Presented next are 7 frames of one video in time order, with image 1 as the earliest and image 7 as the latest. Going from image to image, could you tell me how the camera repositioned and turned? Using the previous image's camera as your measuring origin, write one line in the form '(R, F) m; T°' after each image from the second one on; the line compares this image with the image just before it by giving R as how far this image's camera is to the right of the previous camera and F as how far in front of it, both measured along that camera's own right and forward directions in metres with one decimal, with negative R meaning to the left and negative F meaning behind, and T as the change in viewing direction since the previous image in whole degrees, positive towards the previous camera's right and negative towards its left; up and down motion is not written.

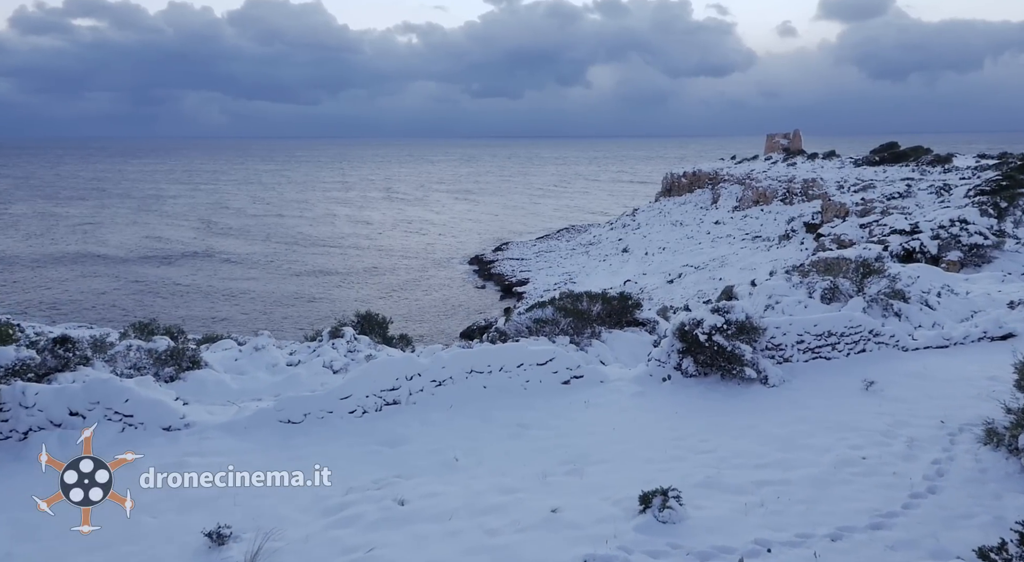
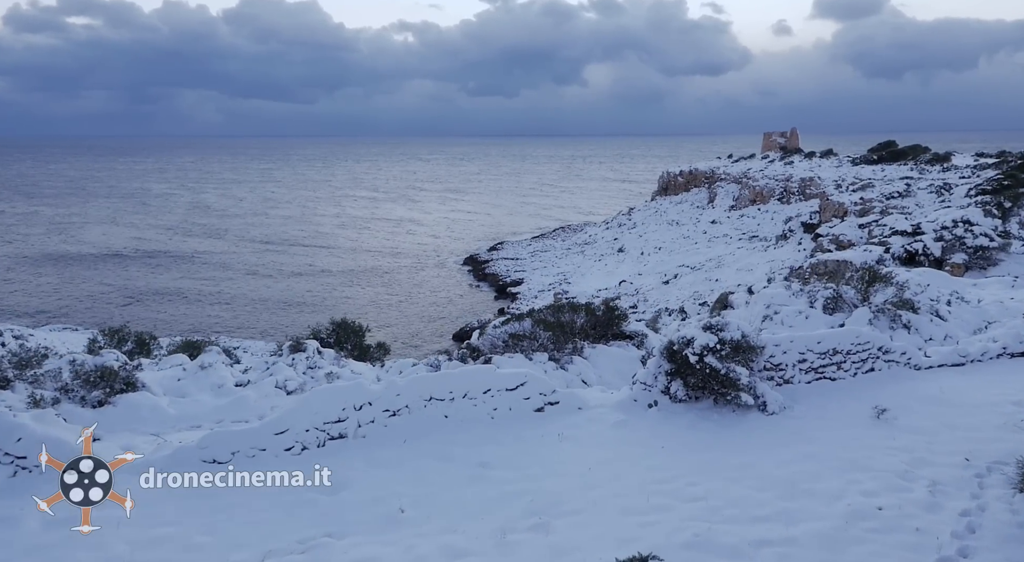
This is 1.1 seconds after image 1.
(+0.2, +0.5) m; 0°
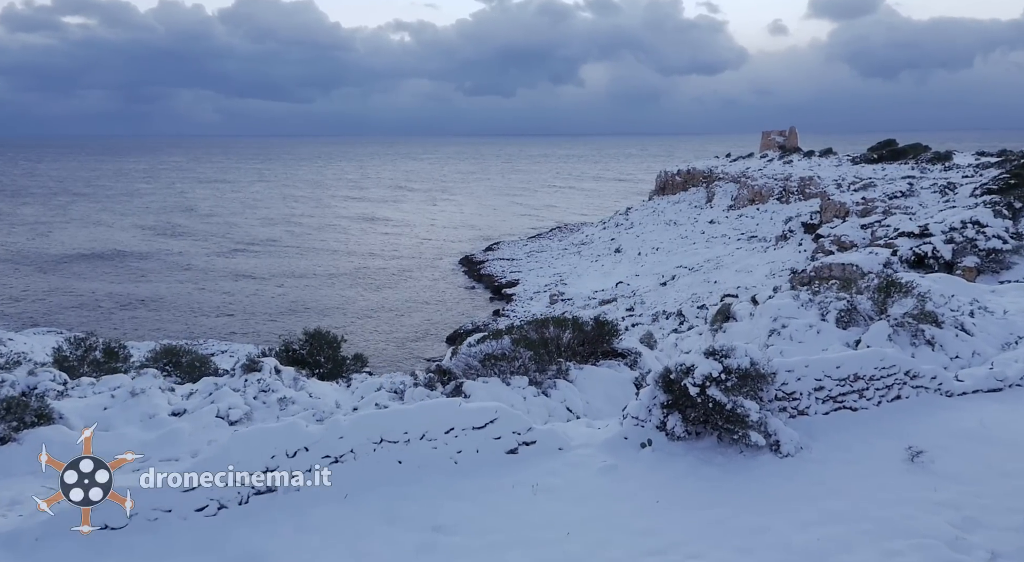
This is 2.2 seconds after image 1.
(+0.1, +0.6) m; 0°
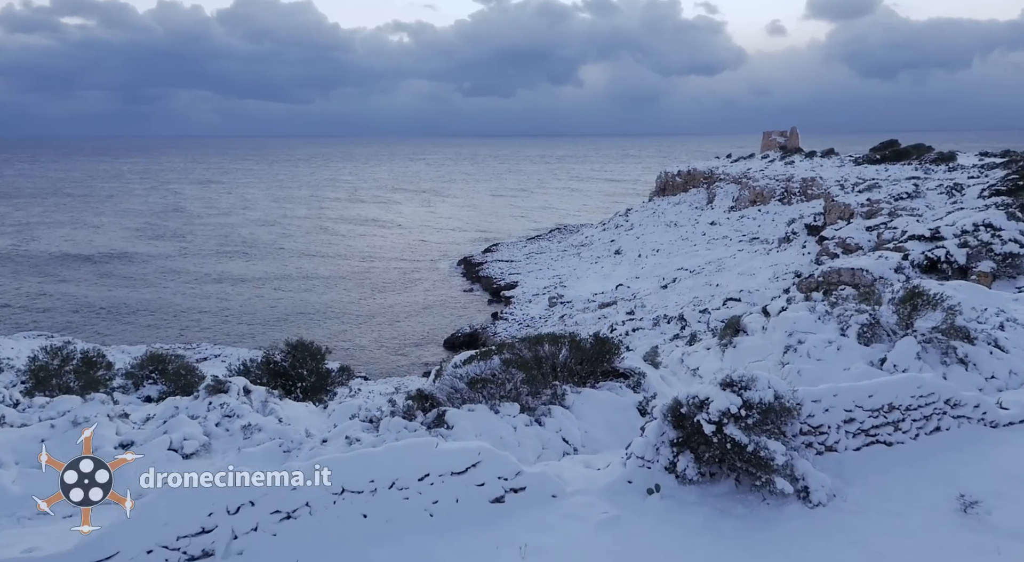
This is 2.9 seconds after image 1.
(+0.1, +0.5) m; 0°
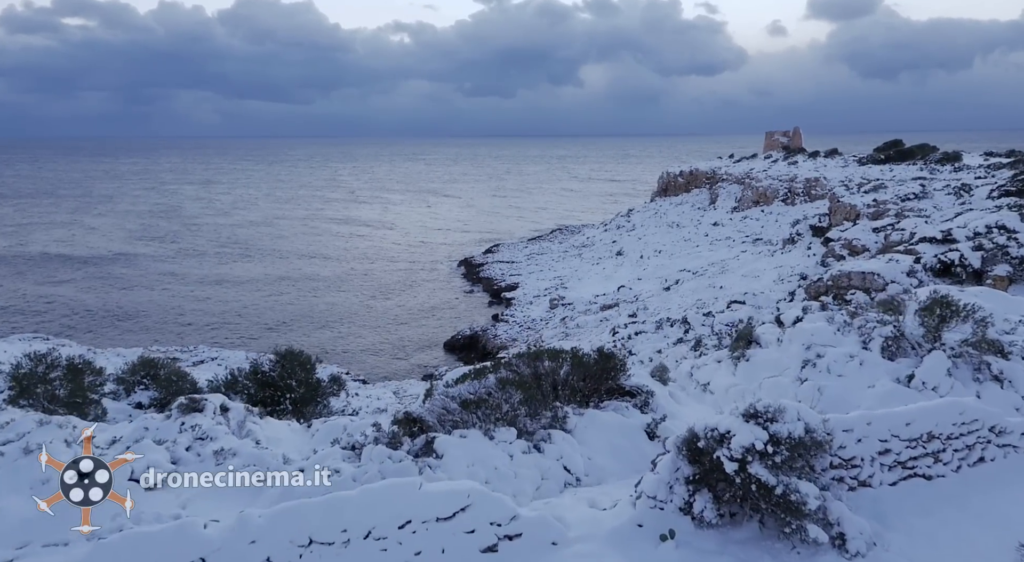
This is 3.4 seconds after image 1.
(0.0, +0.4) m; 0°
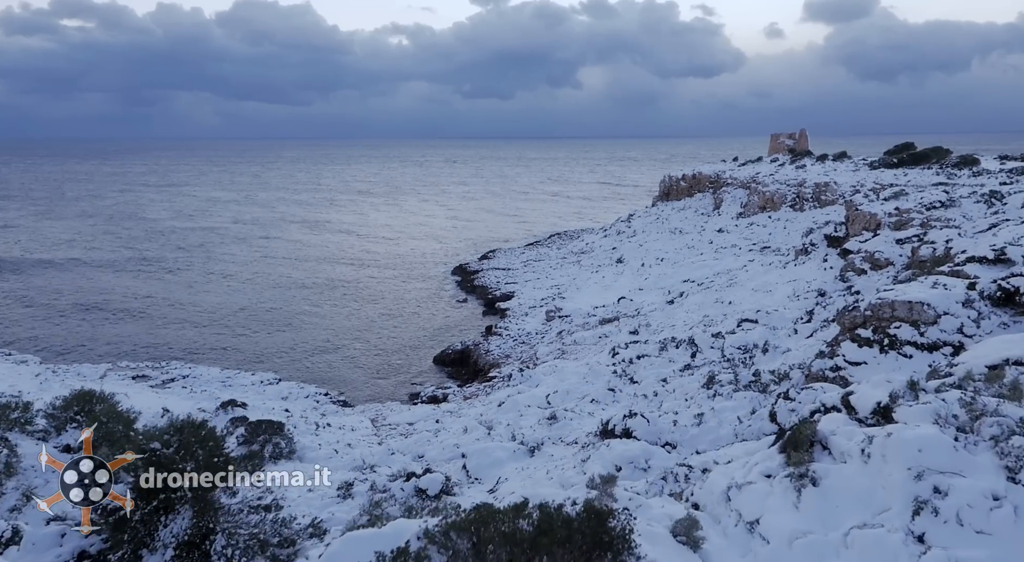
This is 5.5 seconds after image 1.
(+0.2, +2.0) m; 0°
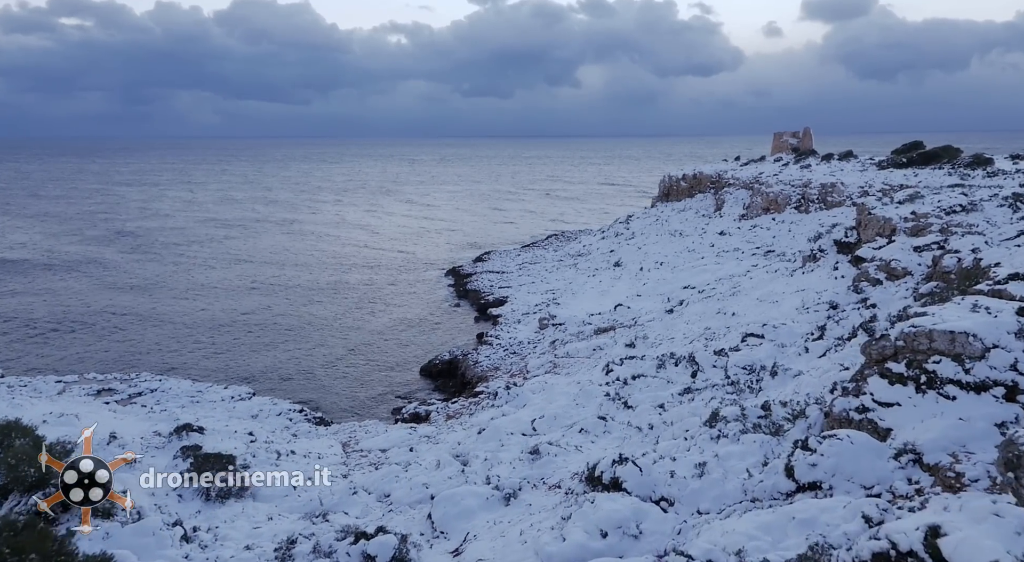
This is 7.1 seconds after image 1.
(+0.4, +1.6) m; 0°
